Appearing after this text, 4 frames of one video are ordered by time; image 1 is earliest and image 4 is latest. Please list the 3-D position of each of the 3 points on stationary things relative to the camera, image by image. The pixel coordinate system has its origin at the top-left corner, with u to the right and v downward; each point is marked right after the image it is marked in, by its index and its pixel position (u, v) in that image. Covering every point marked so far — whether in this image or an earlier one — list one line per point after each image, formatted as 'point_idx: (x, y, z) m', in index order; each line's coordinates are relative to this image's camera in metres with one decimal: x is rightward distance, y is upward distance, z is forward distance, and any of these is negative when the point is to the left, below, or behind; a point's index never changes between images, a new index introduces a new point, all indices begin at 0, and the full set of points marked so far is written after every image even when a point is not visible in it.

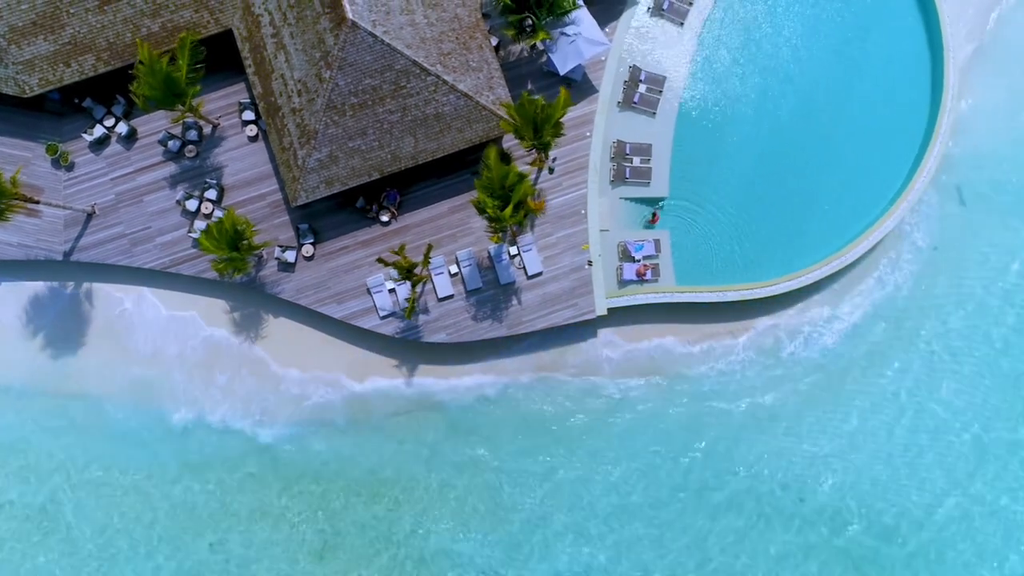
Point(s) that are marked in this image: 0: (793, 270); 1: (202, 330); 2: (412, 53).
0: (+4.8, +0.3, +15.2) m
1: (-5.4, -0.7, +15.3) m
2: (-1.5, +3.4, +12.9) m
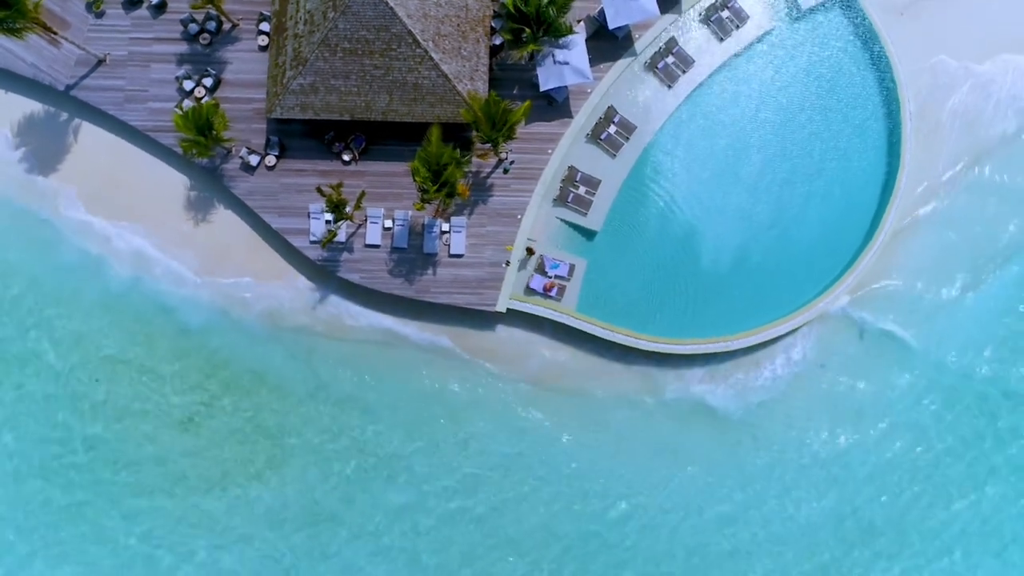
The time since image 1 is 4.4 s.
0: (+3.2, -0.9, +16.2) m
1: (-6.7, +1.7, +16.8) m
2: (-1.6, +4.2, +14.2) m
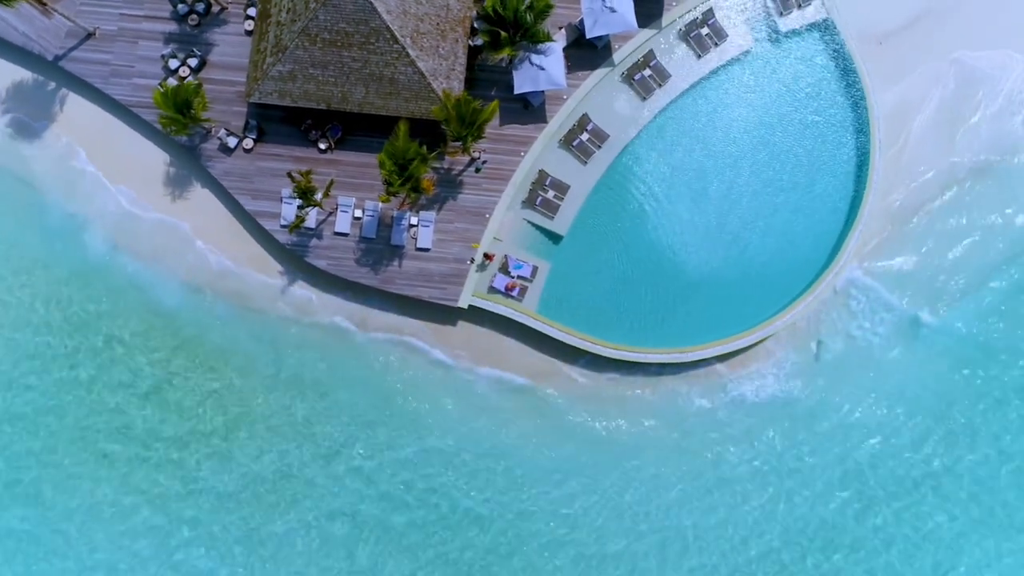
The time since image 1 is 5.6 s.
0: (+2.4, -1.1, +16.5) m
1: (-7.2, +2.3, +17.1) m
2: (-2.0, +4.4, +14.5) m
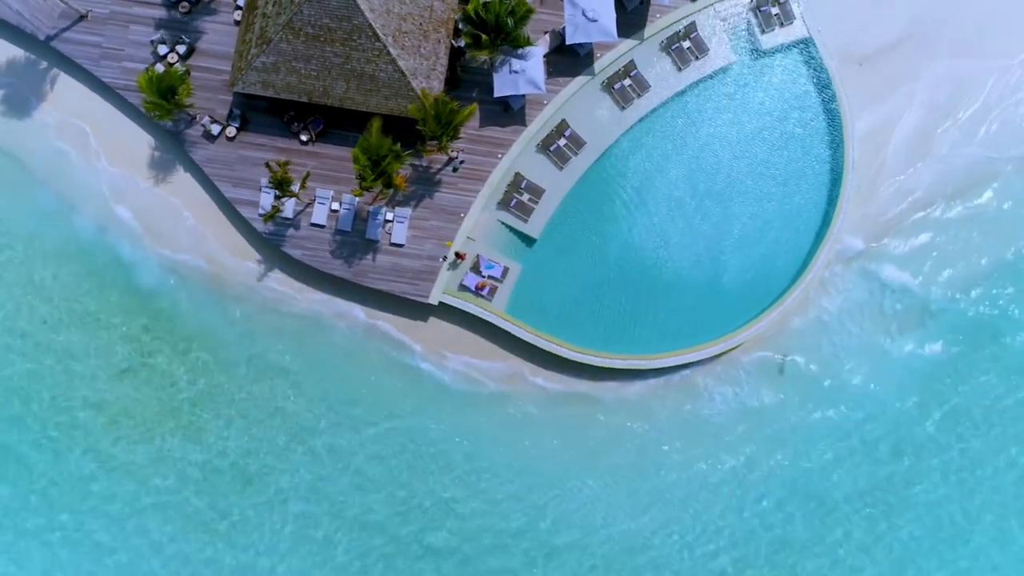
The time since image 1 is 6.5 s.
0: (+1.8, -1.2, +16.7) m
1: (-7.6, +2.6, +17.4) m
2: (-2.3, +4.5, +14.7) m
